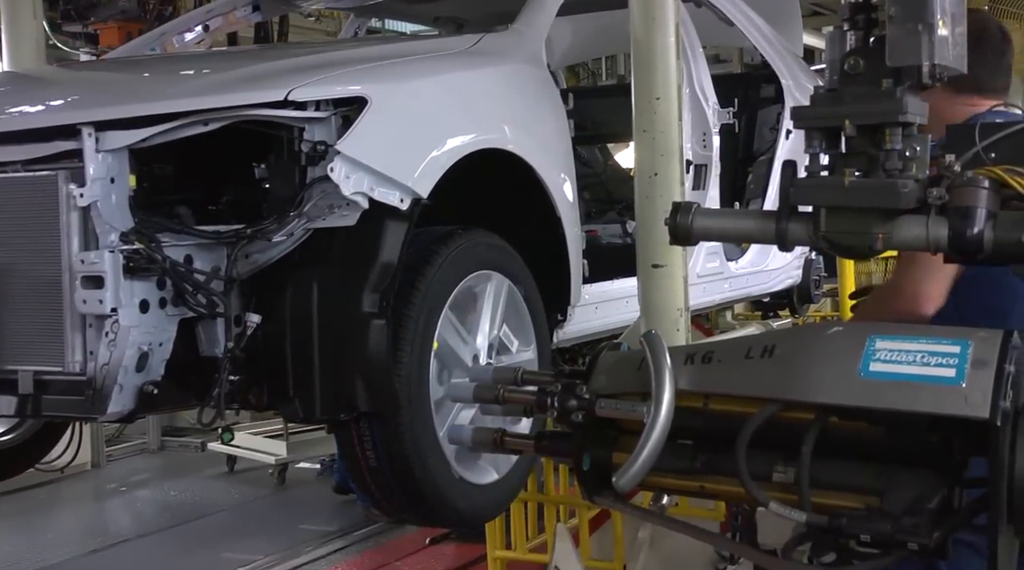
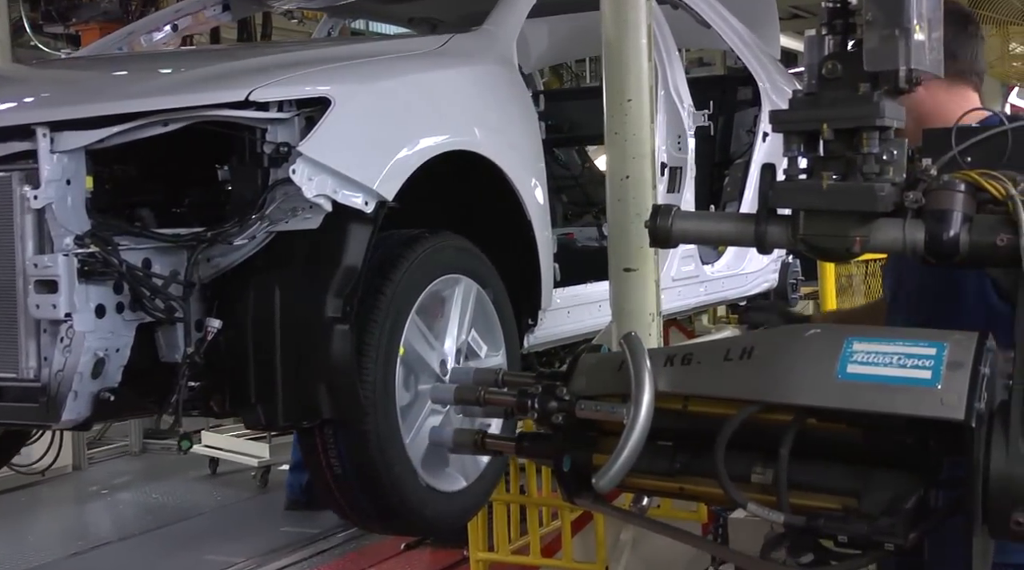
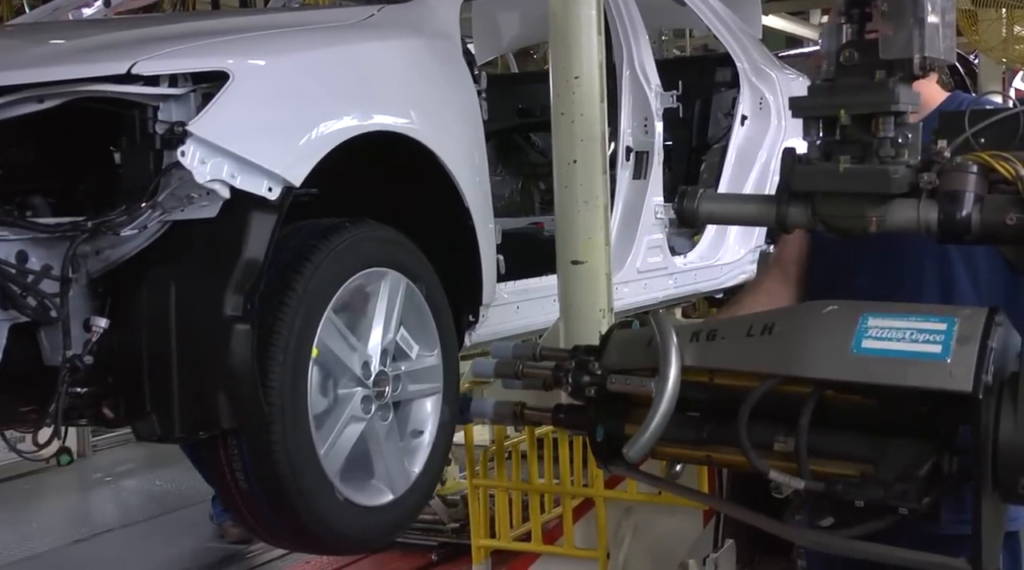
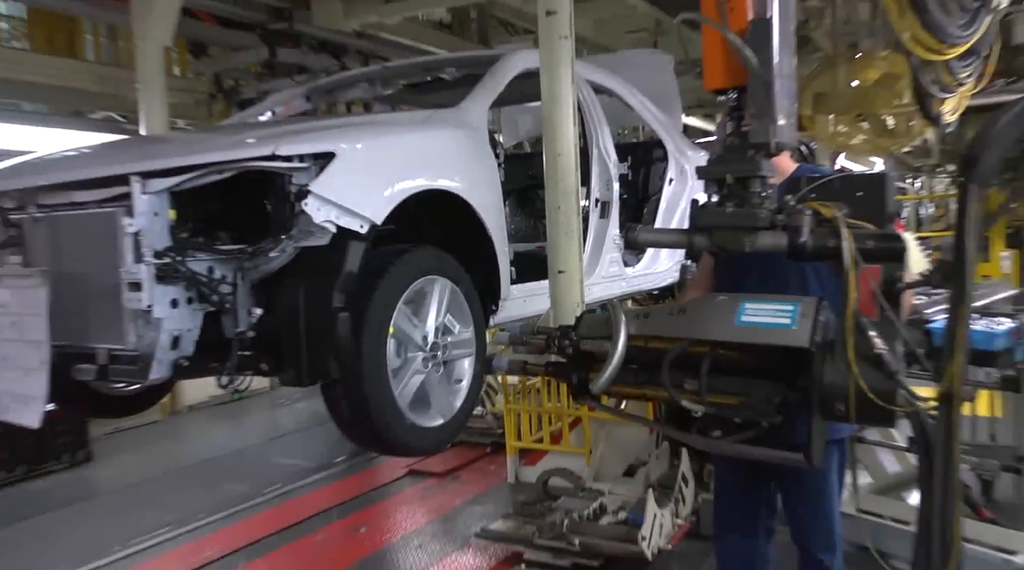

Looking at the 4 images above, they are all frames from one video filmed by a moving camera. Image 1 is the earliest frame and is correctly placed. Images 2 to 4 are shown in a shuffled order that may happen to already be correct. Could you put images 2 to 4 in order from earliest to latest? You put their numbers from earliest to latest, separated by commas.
2, 3, 4
